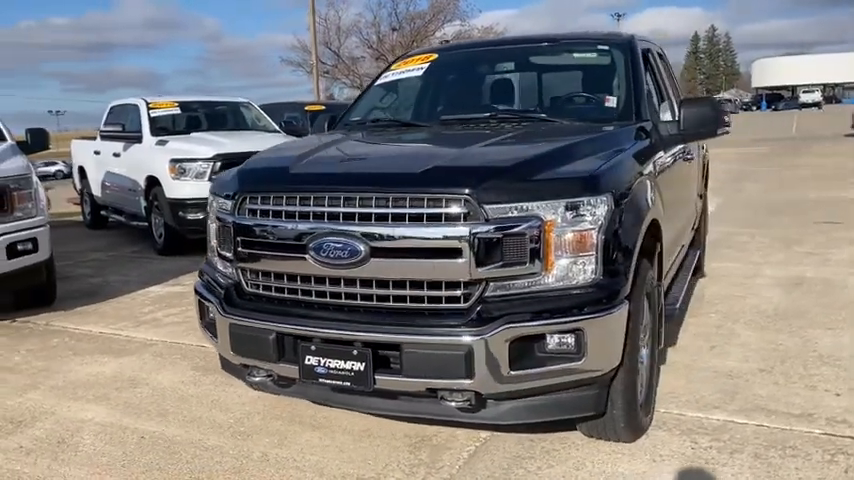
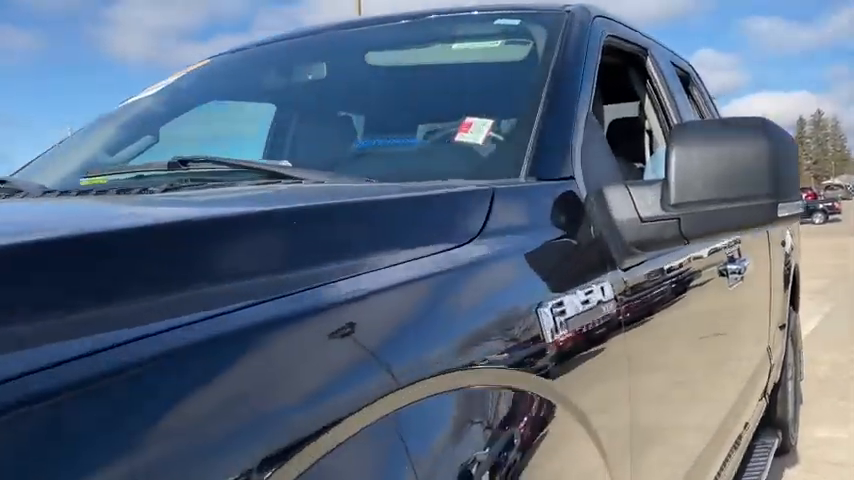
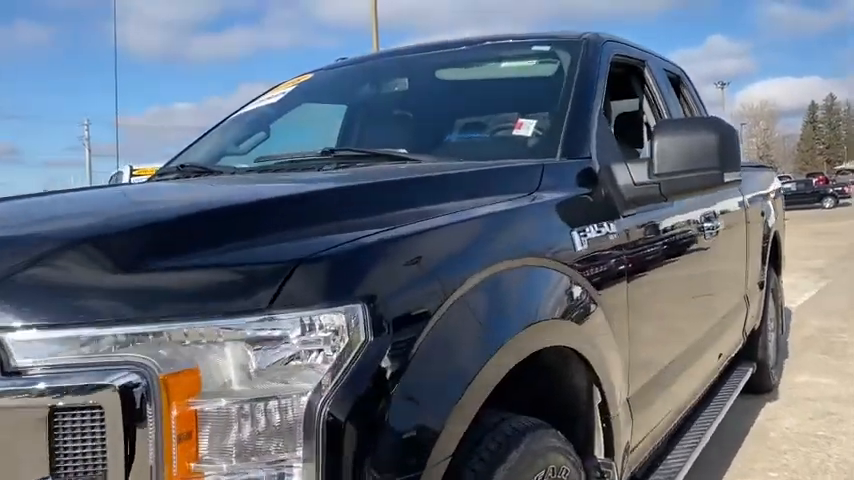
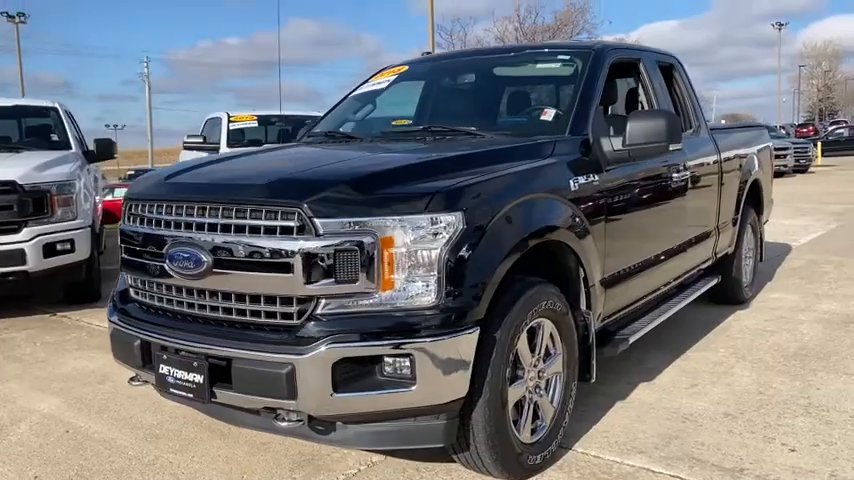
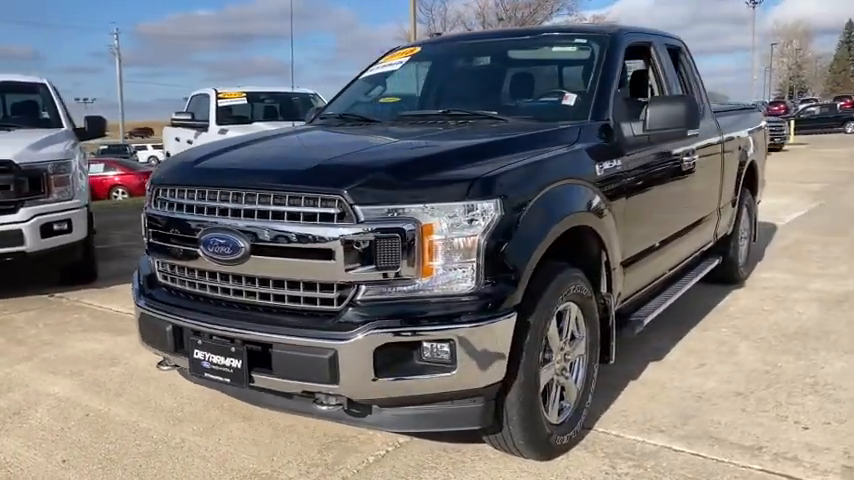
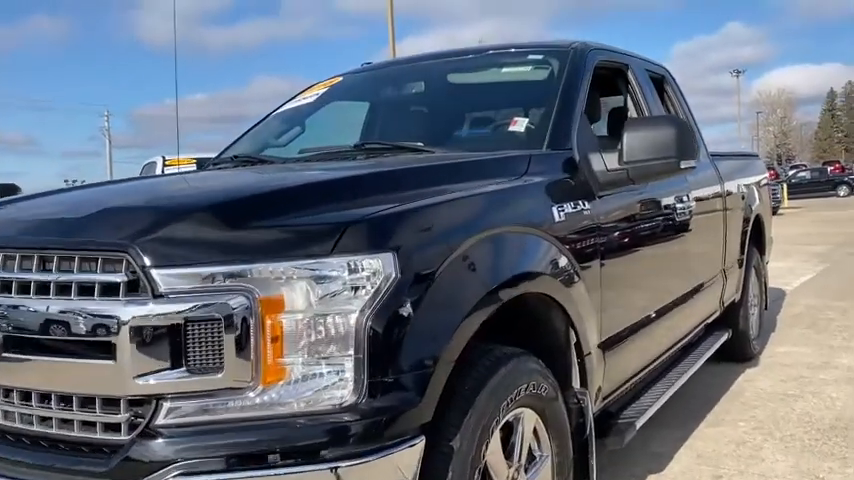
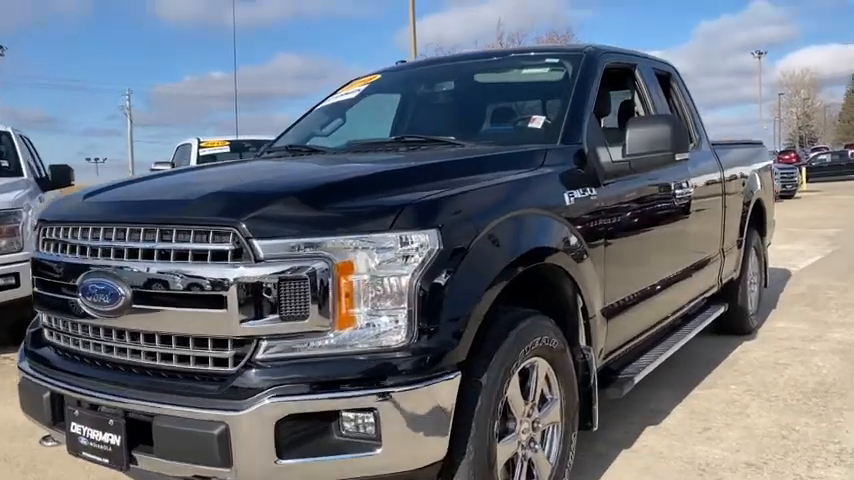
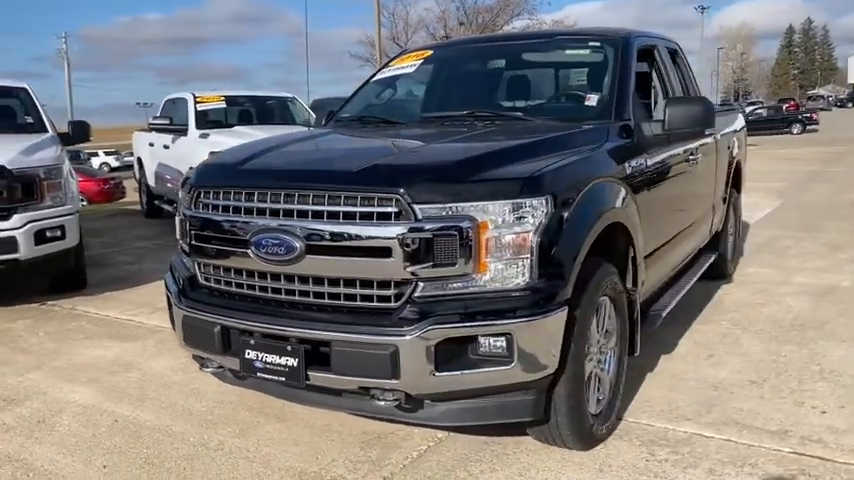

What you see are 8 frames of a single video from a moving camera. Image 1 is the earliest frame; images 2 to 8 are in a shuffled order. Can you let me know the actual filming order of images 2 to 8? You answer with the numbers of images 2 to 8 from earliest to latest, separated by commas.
8, 5, 4, 7, 6, 3, 2
